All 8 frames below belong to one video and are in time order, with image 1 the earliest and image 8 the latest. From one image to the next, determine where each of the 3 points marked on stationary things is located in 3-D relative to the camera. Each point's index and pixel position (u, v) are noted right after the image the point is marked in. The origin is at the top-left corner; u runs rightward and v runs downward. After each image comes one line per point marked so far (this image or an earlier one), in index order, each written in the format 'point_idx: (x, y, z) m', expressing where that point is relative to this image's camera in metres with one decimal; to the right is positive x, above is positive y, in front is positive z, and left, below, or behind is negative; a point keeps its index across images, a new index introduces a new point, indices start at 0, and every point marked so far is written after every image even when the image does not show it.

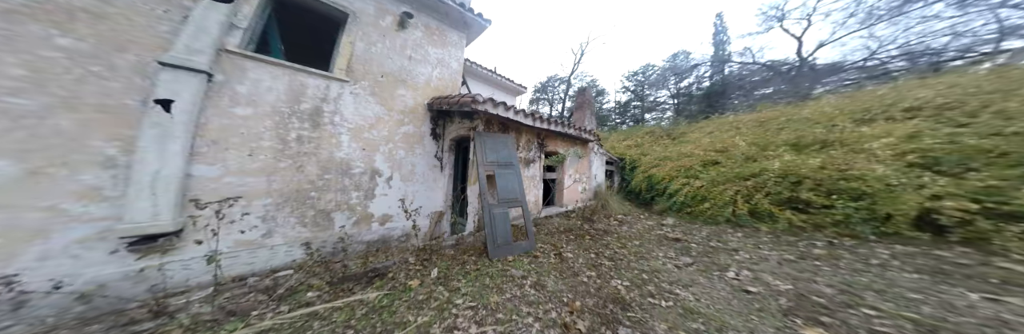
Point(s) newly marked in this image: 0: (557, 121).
0: (+1.0, +1.0, +4.7) m
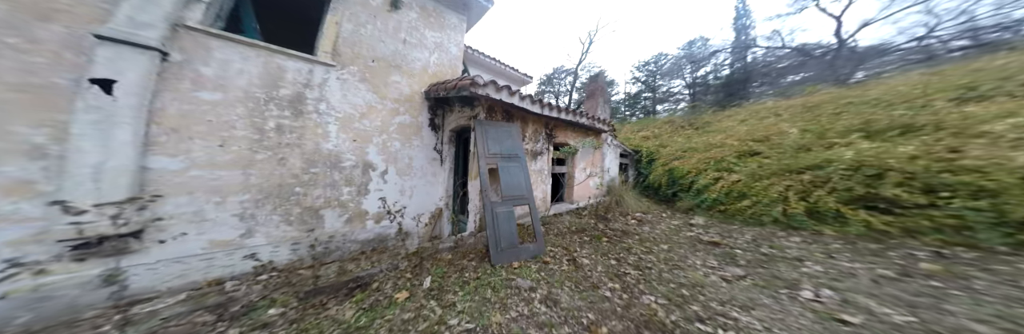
0: (+1.1, +1.2, +4.2) m
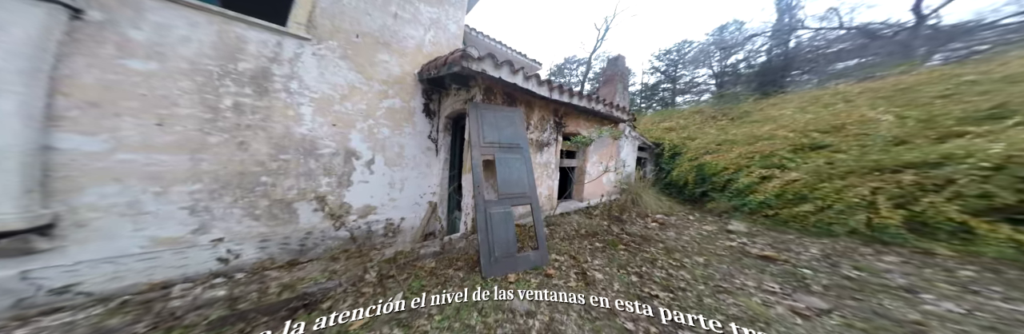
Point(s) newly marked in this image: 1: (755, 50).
0: (+1.2, +1.3, +3.6) m
1: (+9.5, +4.5, +8.3) m
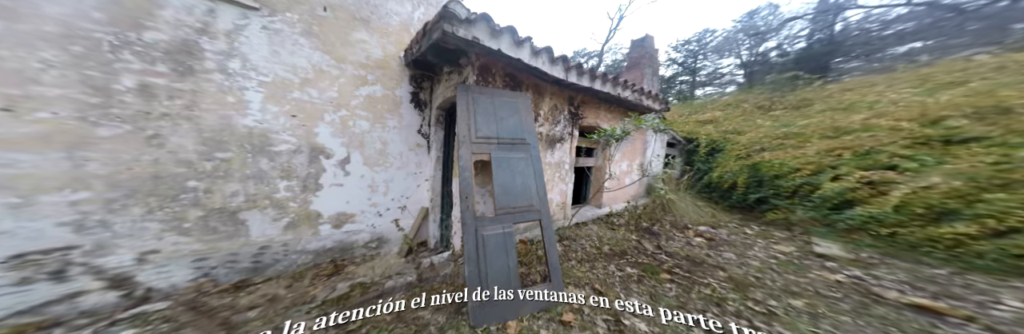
0: (+1.3, +1.3, +2.8) m
1: (+9.8, +4.5, +7.2) m
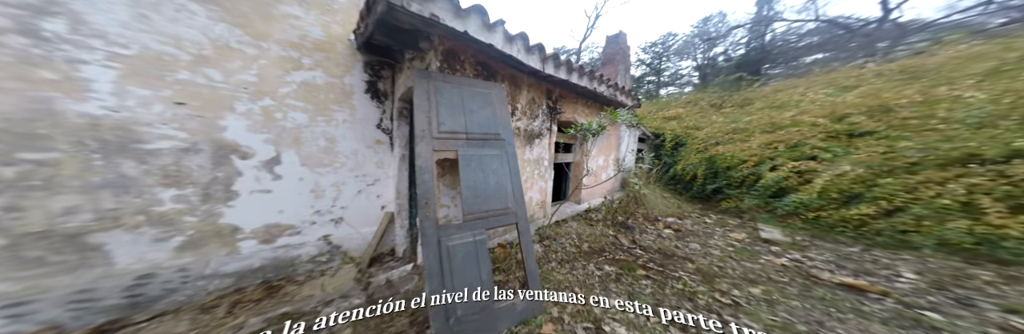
0: (+0.9, +1.3, +2.7) m
1: (+8.7, +4.8, +8.0) m
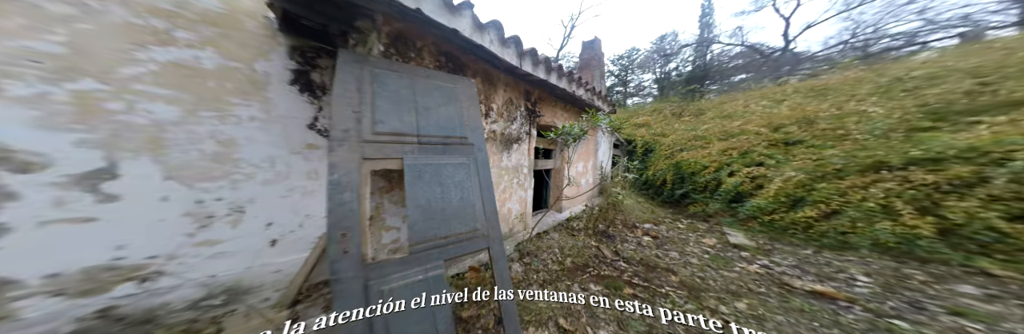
0: (+0.5, +1.2, +2.5) m
1: (+7.6, +4.7, +8.9) m
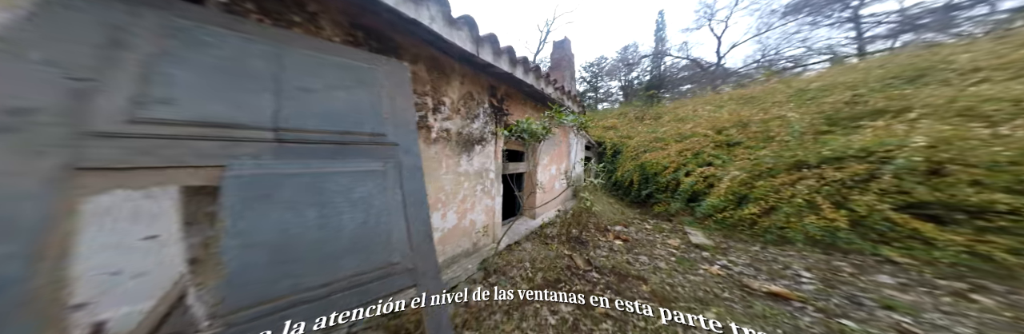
0: (+0.1, +1.2, +2.2) m
1: (+6.1, +4.8, +9.5) m
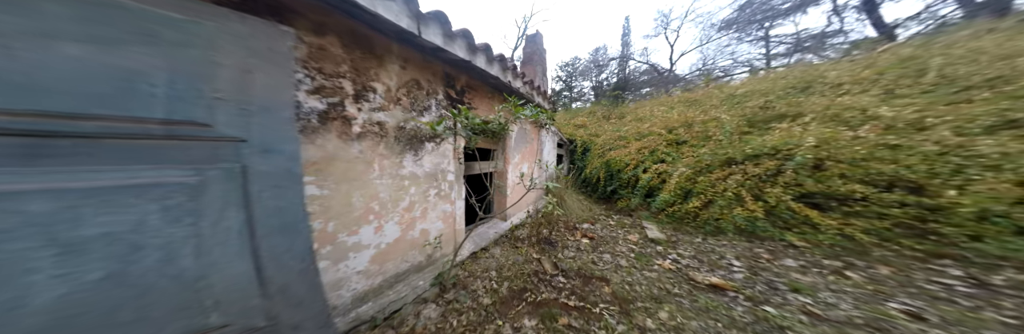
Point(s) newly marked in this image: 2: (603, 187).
0: (-0.3, +1.1, +1.9) m
1: (+4.5, +5.1, +9.9) m
2: (+2.0, -0.4, +4.9) m
